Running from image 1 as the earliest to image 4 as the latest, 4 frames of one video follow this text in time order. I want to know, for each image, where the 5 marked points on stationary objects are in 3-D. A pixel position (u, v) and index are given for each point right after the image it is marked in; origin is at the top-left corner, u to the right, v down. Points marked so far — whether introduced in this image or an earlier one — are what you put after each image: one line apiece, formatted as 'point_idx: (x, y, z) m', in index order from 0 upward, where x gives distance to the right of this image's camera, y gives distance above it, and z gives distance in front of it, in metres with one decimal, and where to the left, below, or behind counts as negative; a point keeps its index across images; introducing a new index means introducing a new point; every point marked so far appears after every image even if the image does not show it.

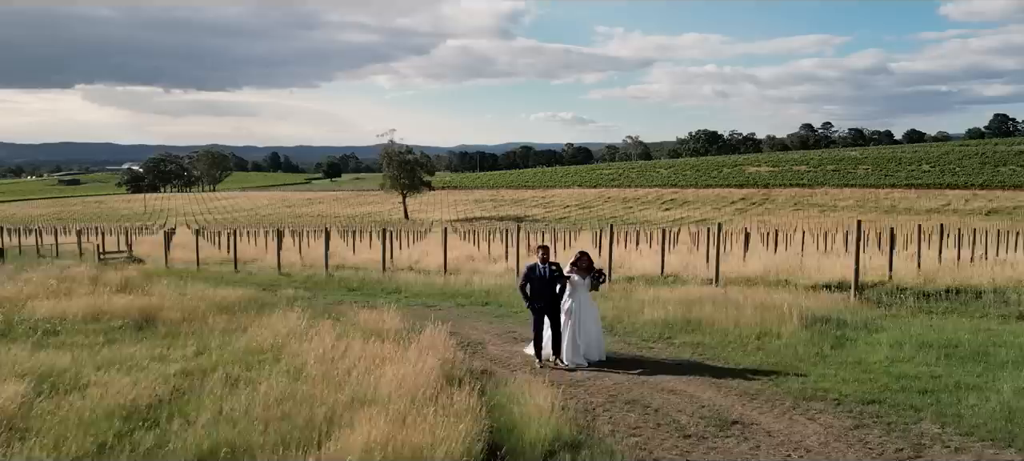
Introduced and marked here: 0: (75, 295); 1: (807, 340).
0: (-9.1, -1.4, +14.5) m
1: (+3.6, -1.4, +8.6) m
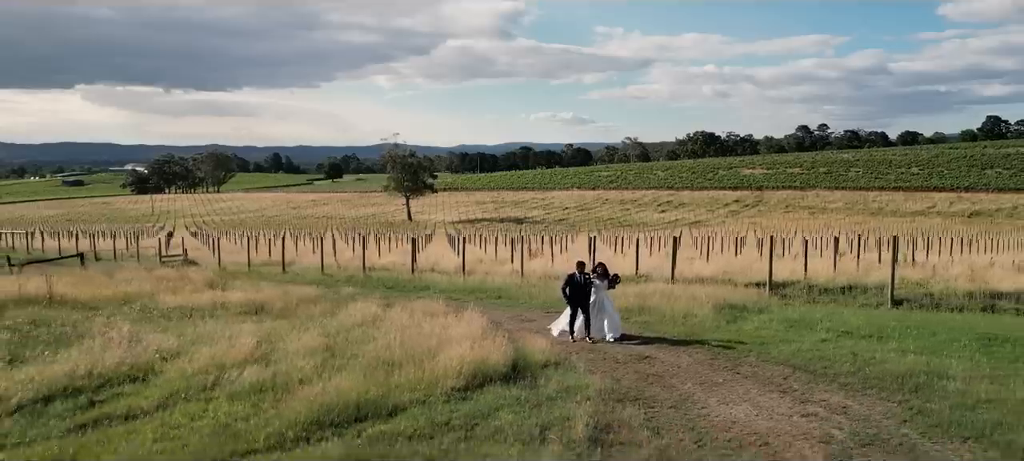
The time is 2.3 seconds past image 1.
0: (-8.9, -1.7, +19.1) m
1: (+3.8, -1.7, +13.1) m
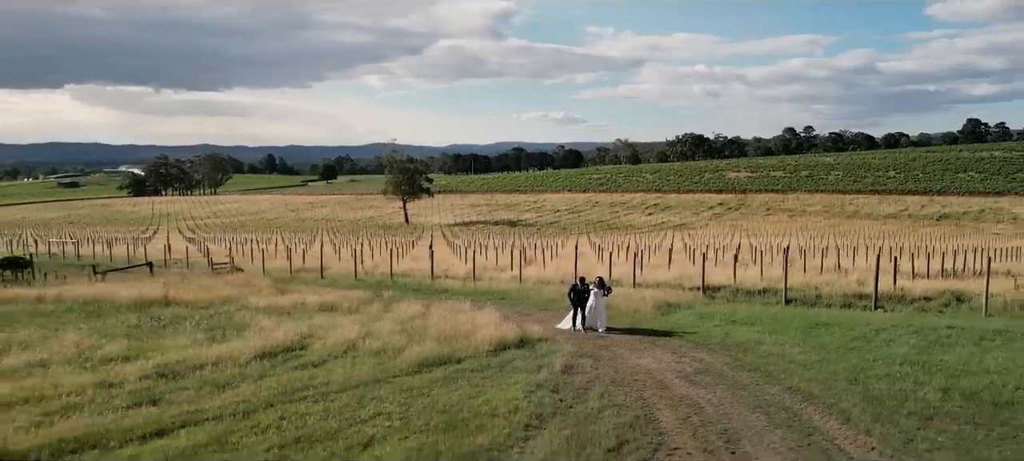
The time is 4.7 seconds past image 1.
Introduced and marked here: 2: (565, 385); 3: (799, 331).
0: (-8.8, -2.3, +25.0) m
1: (+3.9, -2.3, +19.2) m
2: (+0.9, -2.5, +11.2) m
3: (+6.3, -2.2, +15.2) m
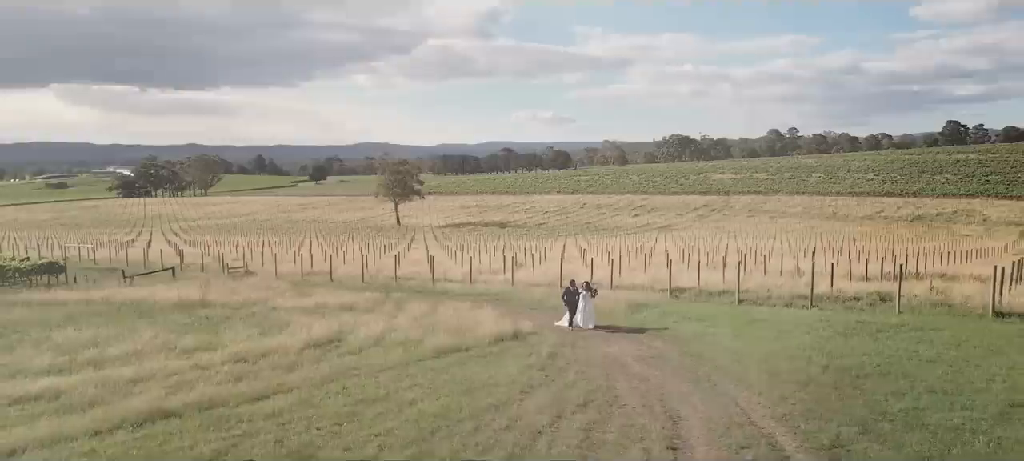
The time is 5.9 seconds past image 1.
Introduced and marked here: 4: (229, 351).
0: (-9.1, -2.7, +28.5) m
1: (+3.7, -2.7, +22.9) m
2: (+0.8, -2.9, +14.8) m
3: (+6.1, -2.6, +18.9) m
4: (-6.6, -2.8, +16.2) m
